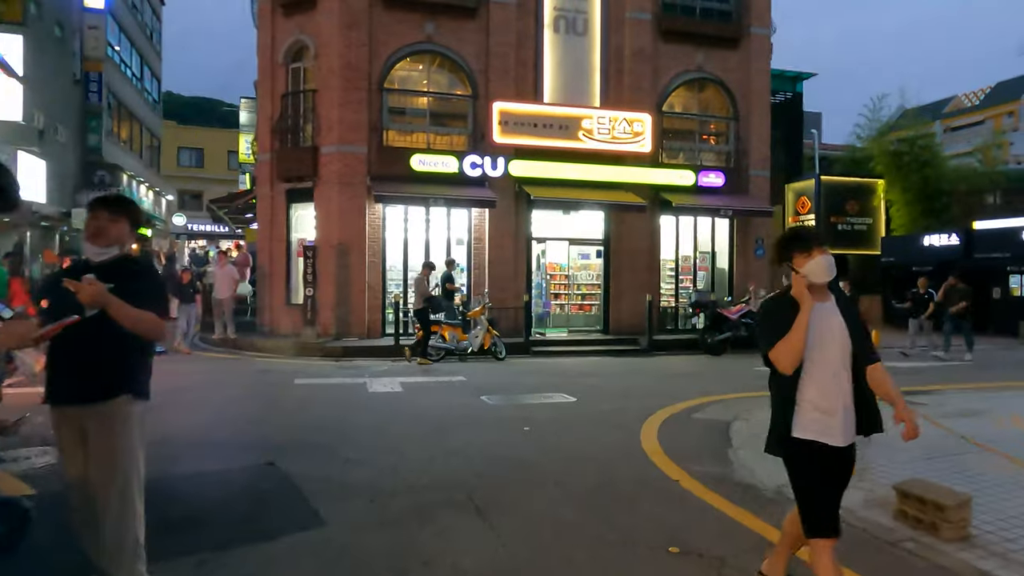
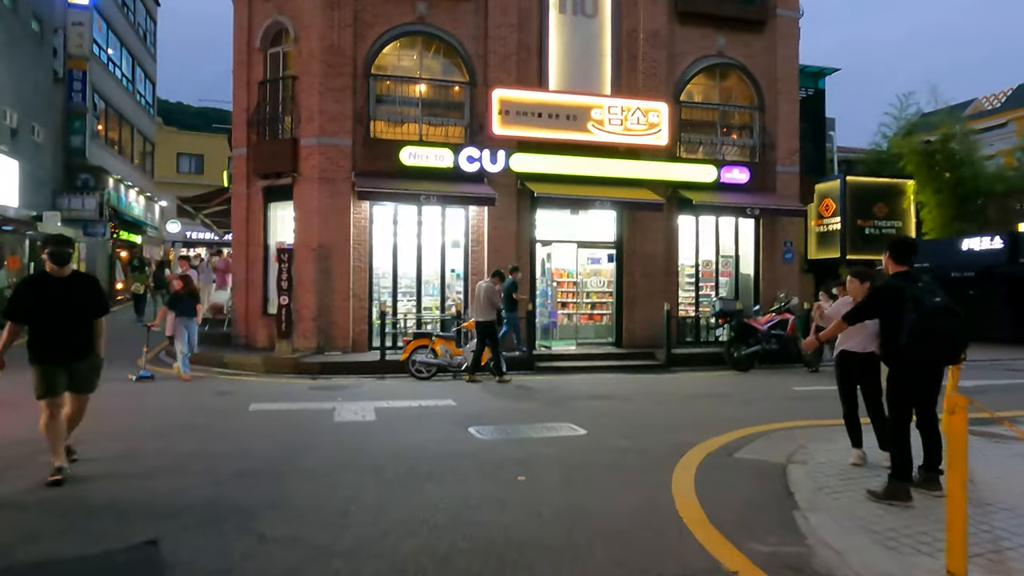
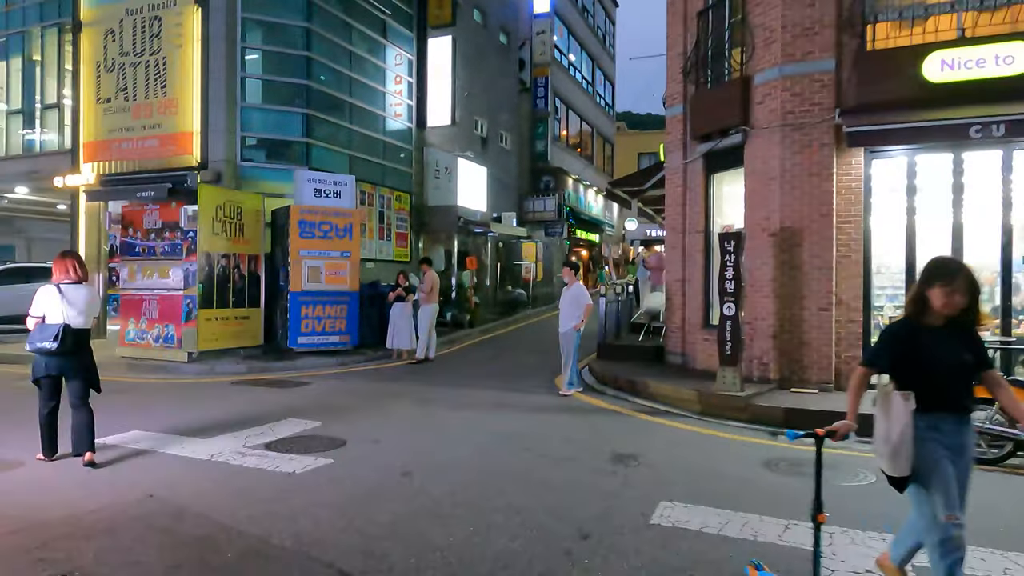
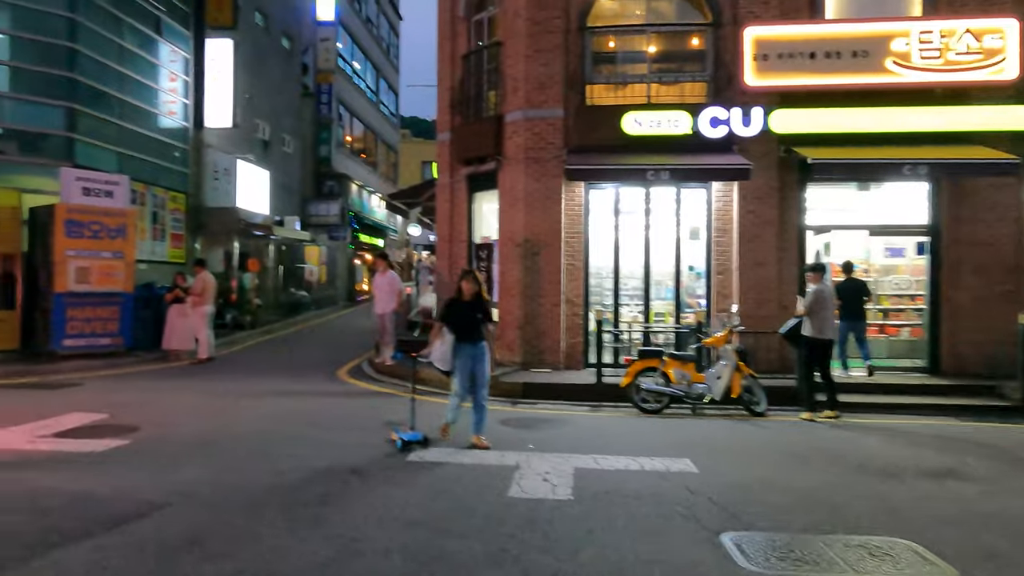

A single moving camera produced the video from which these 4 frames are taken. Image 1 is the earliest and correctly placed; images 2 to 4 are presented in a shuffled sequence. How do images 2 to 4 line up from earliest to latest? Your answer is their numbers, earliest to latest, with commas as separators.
2, 4, 3
